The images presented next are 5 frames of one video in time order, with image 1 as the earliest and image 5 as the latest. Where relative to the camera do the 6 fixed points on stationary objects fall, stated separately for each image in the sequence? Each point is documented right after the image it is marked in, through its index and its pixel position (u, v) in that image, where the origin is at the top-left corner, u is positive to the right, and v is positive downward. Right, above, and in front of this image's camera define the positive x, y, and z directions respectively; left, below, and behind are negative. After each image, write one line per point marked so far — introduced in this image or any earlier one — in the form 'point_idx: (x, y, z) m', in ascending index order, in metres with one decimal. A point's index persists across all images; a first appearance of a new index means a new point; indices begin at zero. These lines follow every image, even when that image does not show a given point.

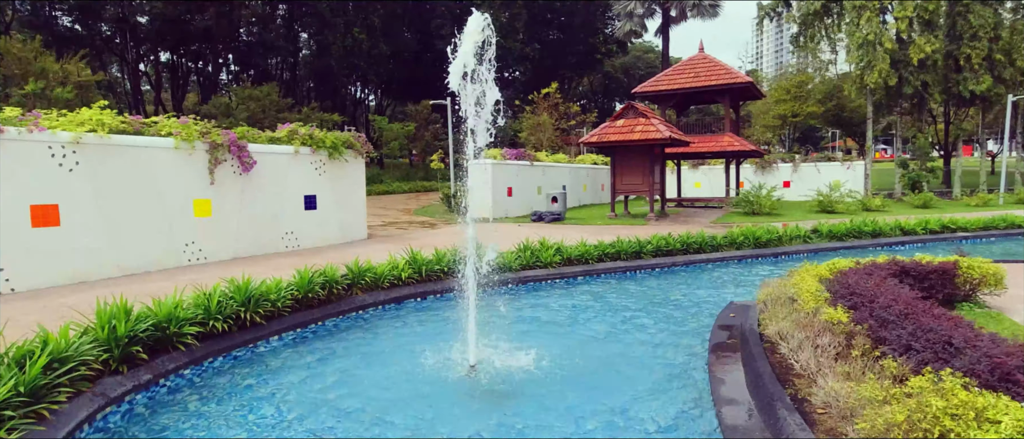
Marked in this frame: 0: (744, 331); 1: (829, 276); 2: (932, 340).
0: (+2.4, -1.2, +5.7) m
1: (+3.4, -0.6, +5.9) m
2: (+2.7, -0.8, +3.4) m
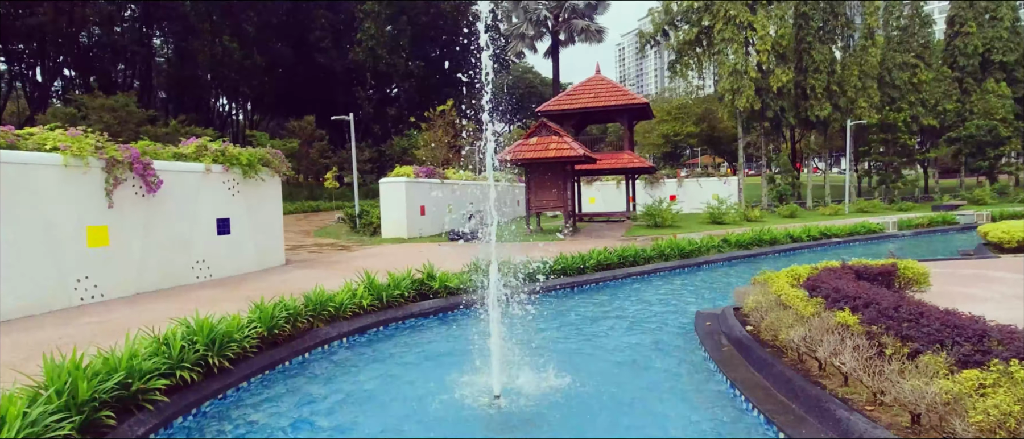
0: (+2.4, -1.3, +6.0) m
1: (+3.3, -0.7, +6.4) m
2: (+3.2, -0.8, +3.8) m
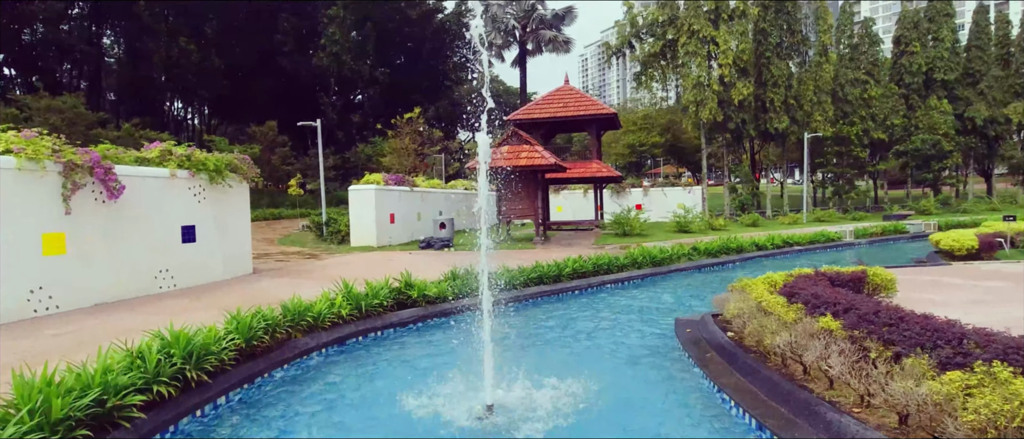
0: (+2.3, -1.4, +6.1) m
1: (+3.2, -0.8, +6.6) m
2: (+3.2, -0.9, +4.0) m
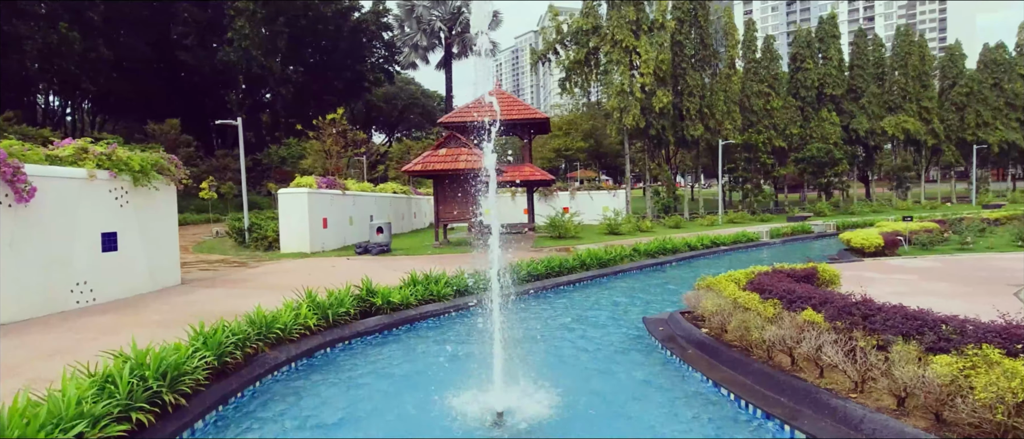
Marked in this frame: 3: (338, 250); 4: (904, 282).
0: (+2.1, -1.4, +6.4) m
1: (+2.9, -0.8, +7.0) m
2: (+3.3, -0.9, +4.4) m
3: (-5.6, -1.0, +17.6) m
4: (+6.9, -1.1, +9.7) m
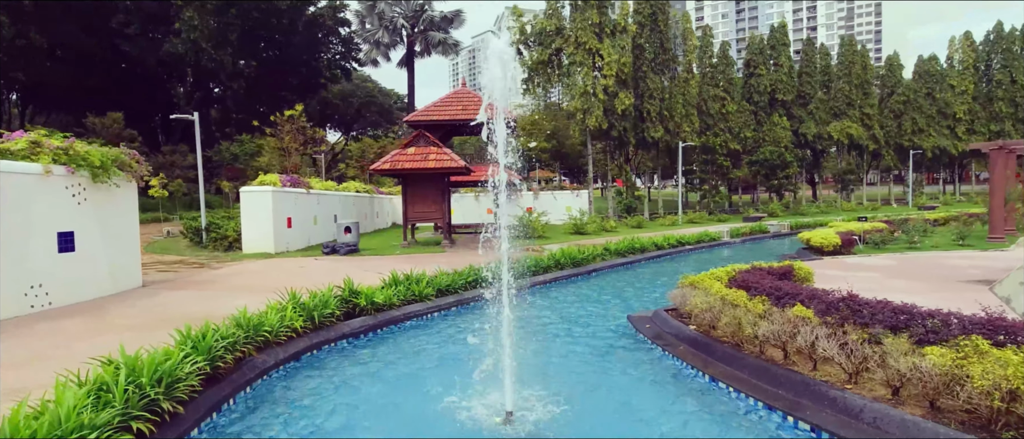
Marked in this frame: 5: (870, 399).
0: (+2.1, -1.4, +6.5) m
1: (+2.8, -0.8, +7.2) m
2: (+3.4, -0.9, +4.7) m
3: (-6.5, -0.9, +17.1) m
4: (+6.6, -1.1, +10.2) m
5: (+2.8, -1.4, +4.3) m
